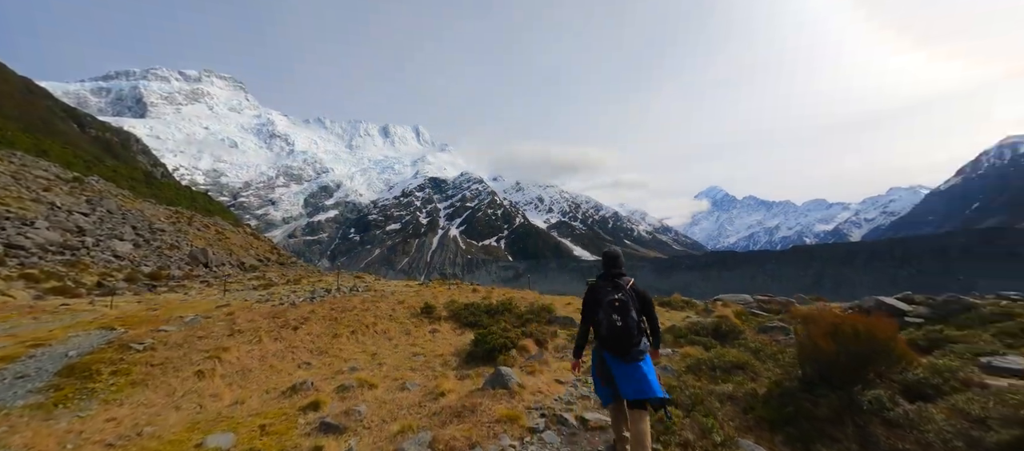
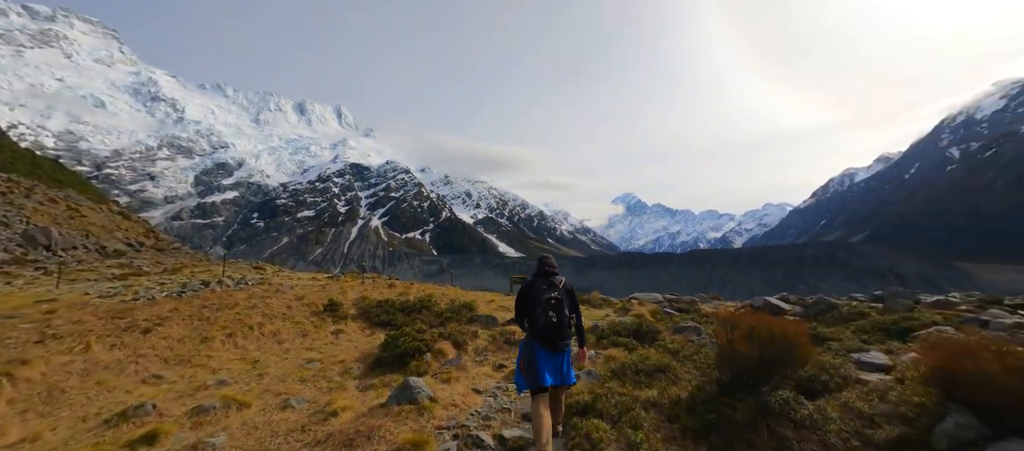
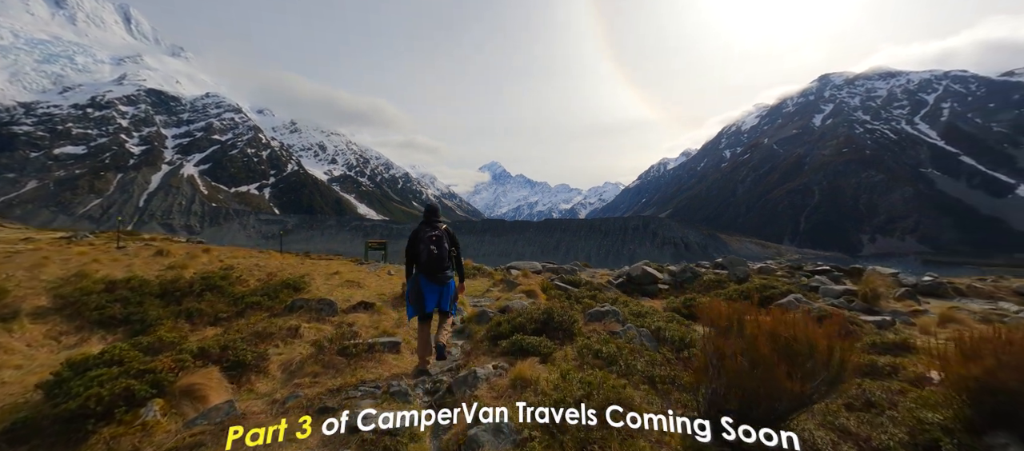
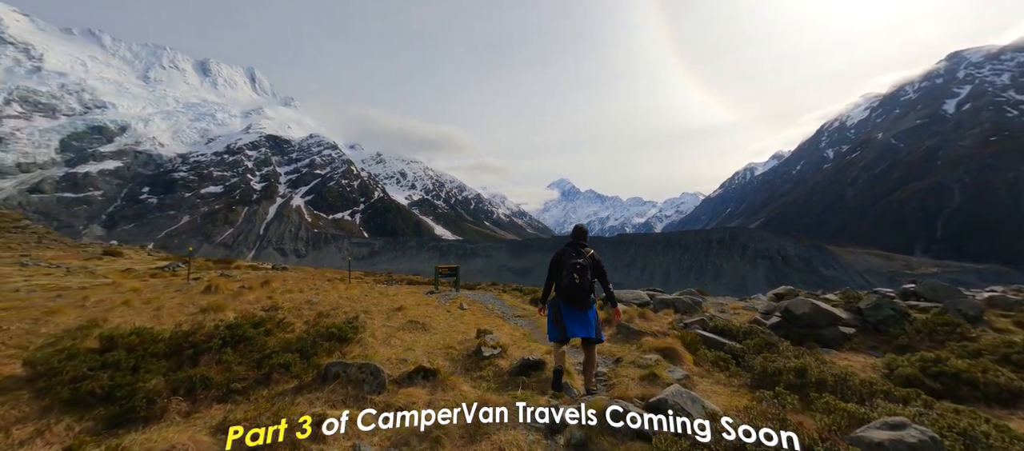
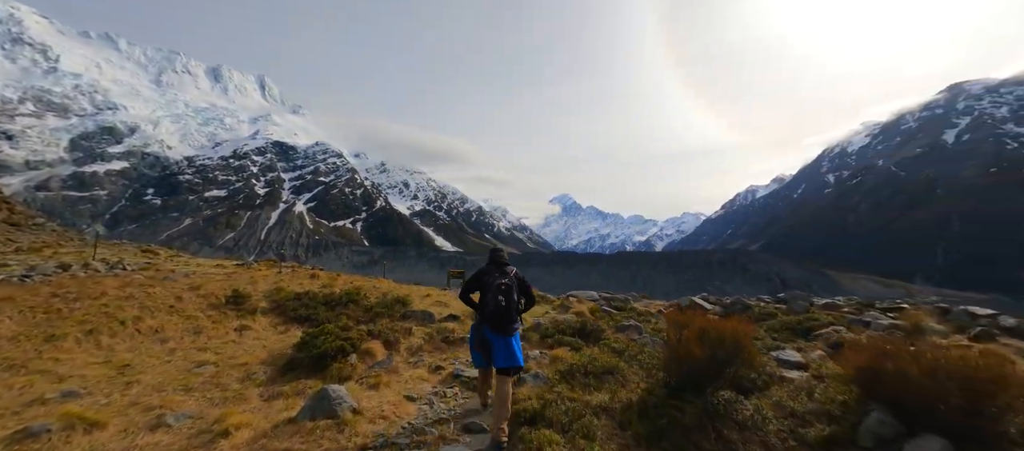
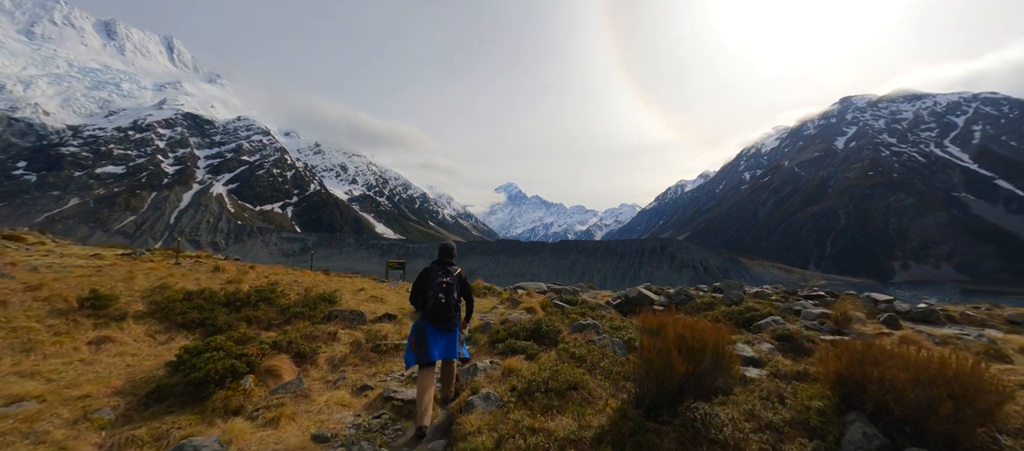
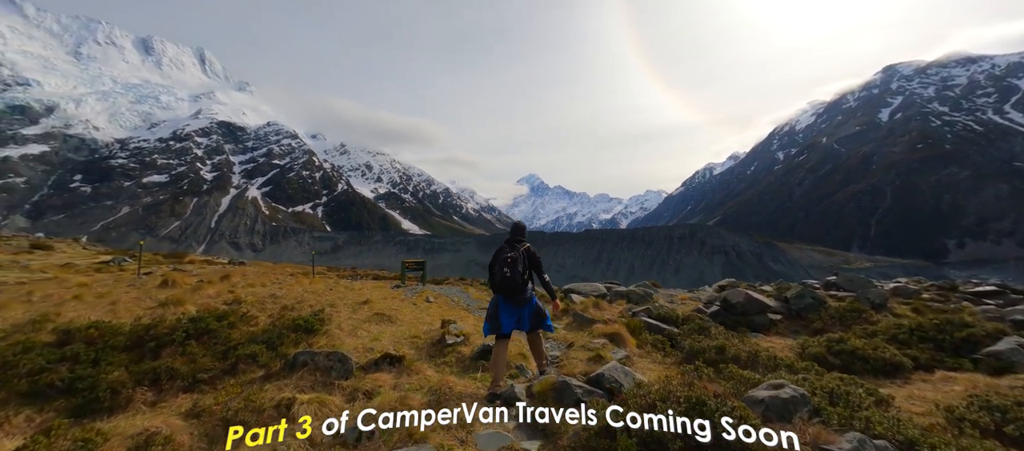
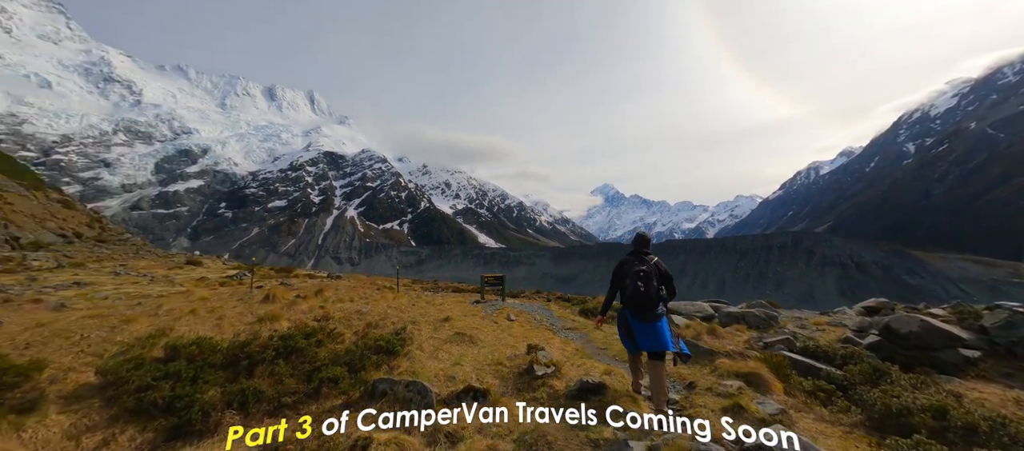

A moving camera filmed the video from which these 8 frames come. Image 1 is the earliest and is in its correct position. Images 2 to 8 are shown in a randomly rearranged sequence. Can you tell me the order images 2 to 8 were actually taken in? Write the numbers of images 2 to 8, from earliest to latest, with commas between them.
2, 5, 6, 3, 7, 4, 8
